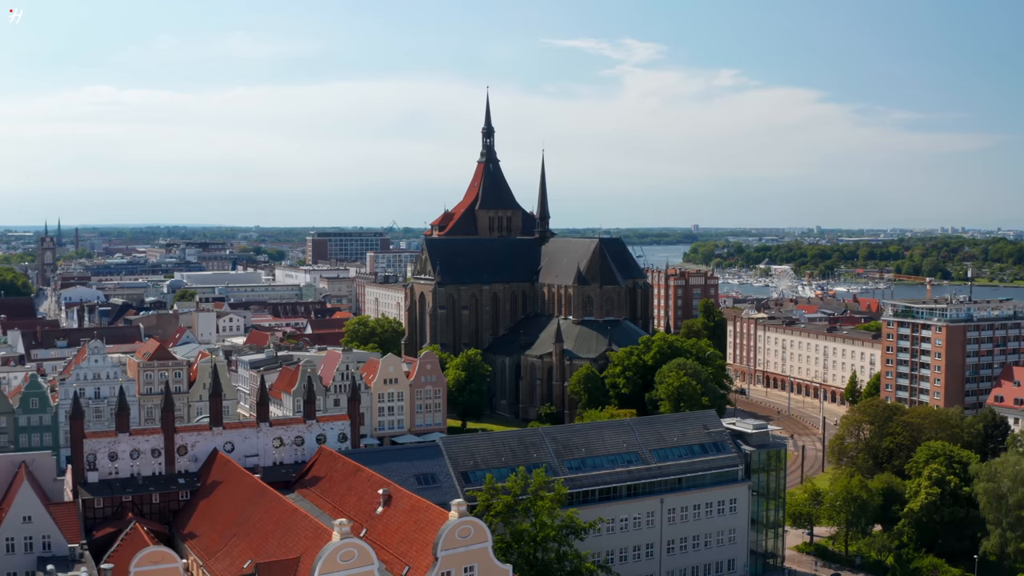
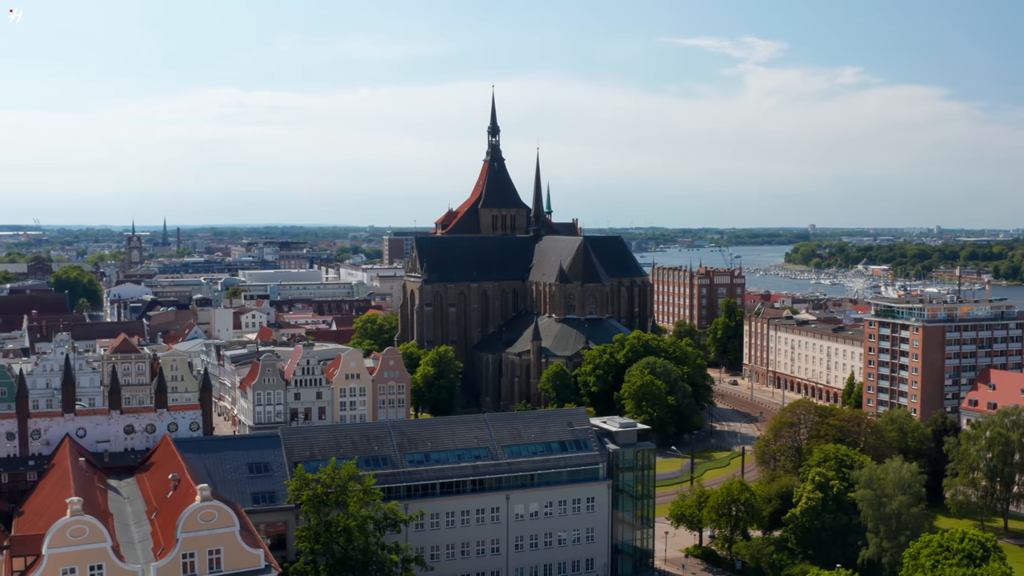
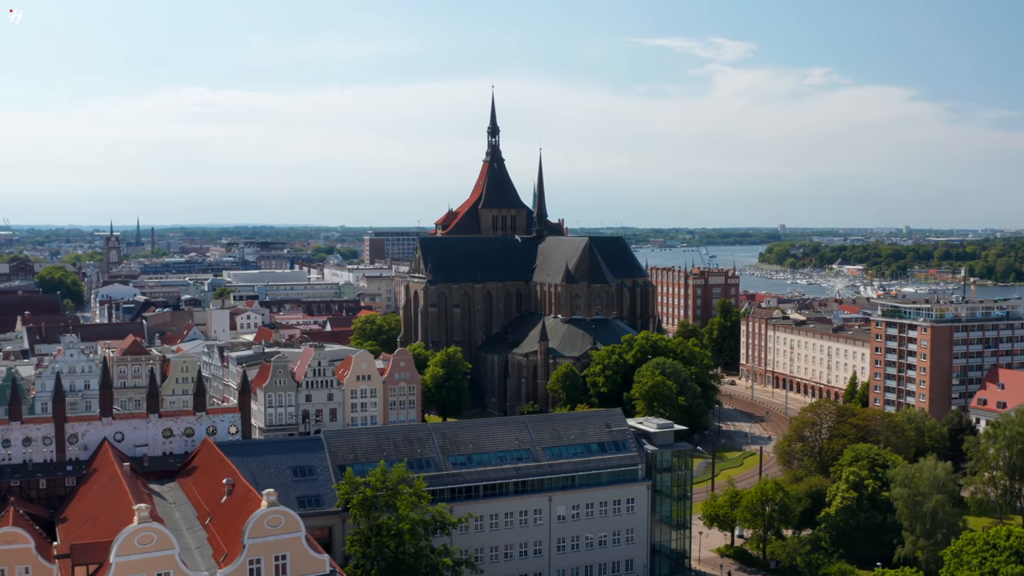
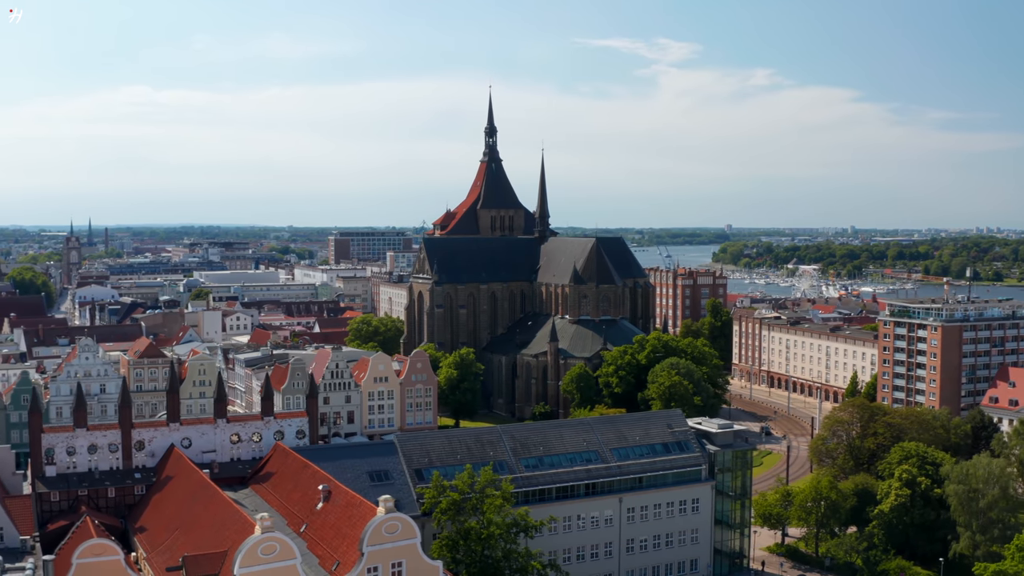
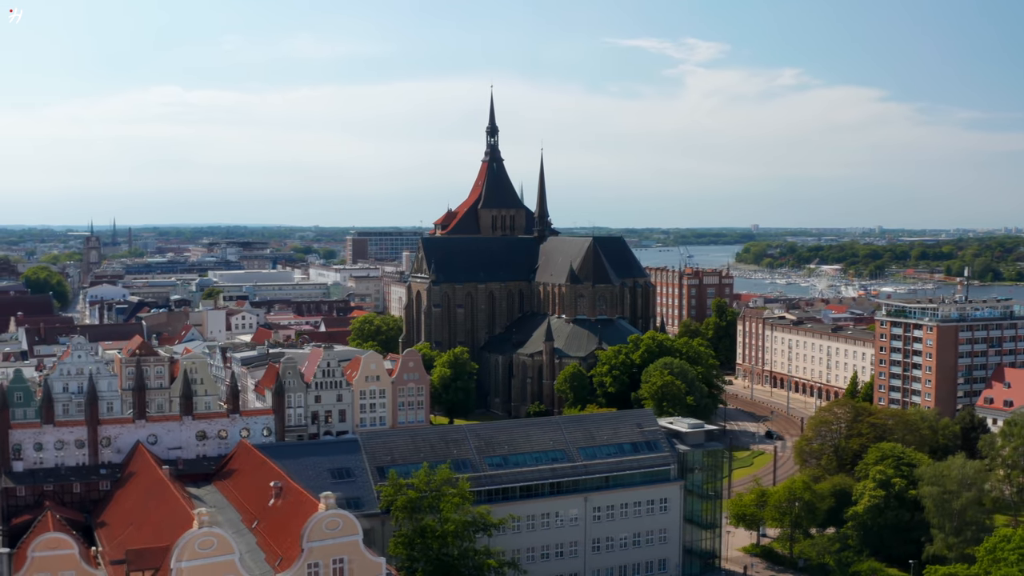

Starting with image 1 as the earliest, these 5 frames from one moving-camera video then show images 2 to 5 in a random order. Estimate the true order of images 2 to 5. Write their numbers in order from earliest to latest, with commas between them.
4, 5, 3, 2
